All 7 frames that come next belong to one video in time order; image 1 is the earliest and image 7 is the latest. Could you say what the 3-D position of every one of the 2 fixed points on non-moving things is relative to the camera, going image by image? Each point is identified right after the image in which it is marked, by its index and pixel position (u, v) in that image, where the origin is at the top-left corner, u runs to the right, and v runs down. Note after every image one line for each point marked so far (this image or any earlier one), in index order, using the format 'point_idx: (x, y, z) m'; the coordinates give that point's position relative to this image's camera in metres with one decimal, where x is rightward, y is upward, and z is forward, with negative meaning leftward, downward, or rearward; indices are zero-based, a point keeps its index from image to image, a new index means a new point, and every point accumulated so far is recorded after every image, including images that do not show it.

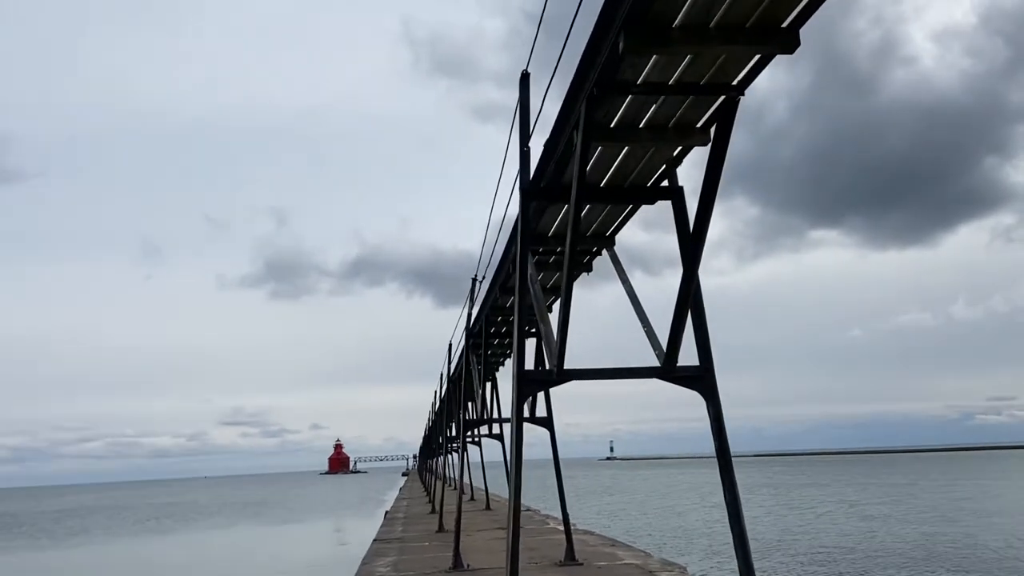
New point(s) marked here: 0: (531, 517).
0: (+0.5, -5.5, +18.5) m
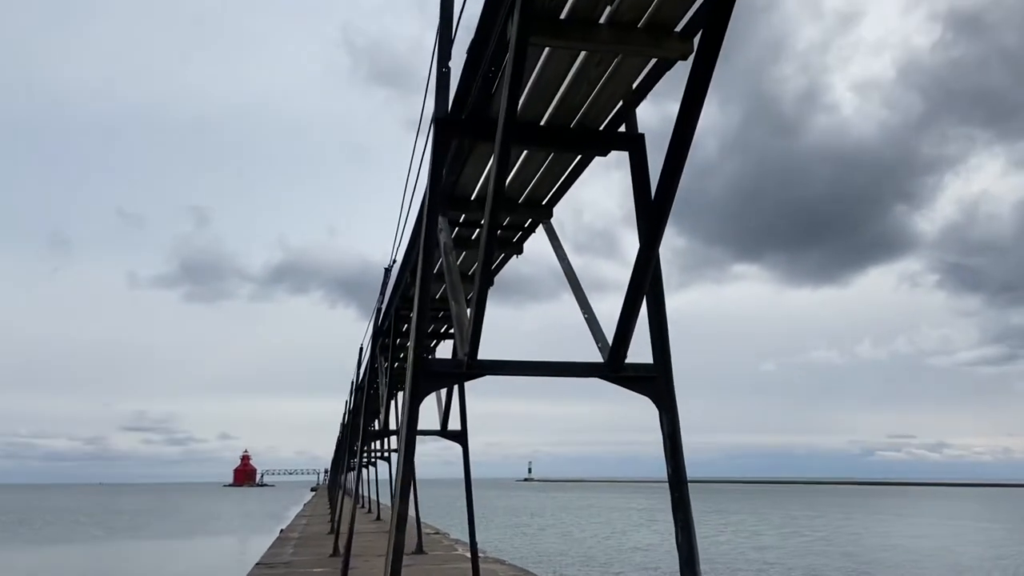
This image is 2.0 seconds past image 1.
0: (-1.6, -5.6, +16.8) m
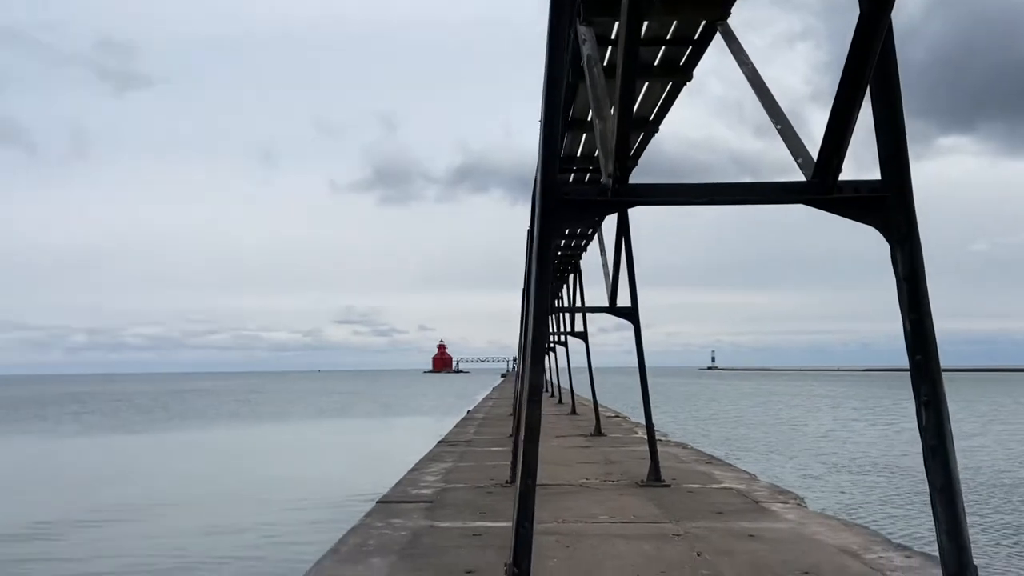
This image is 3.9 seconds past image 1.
0: (+2.2, -2.9, +16.4) m
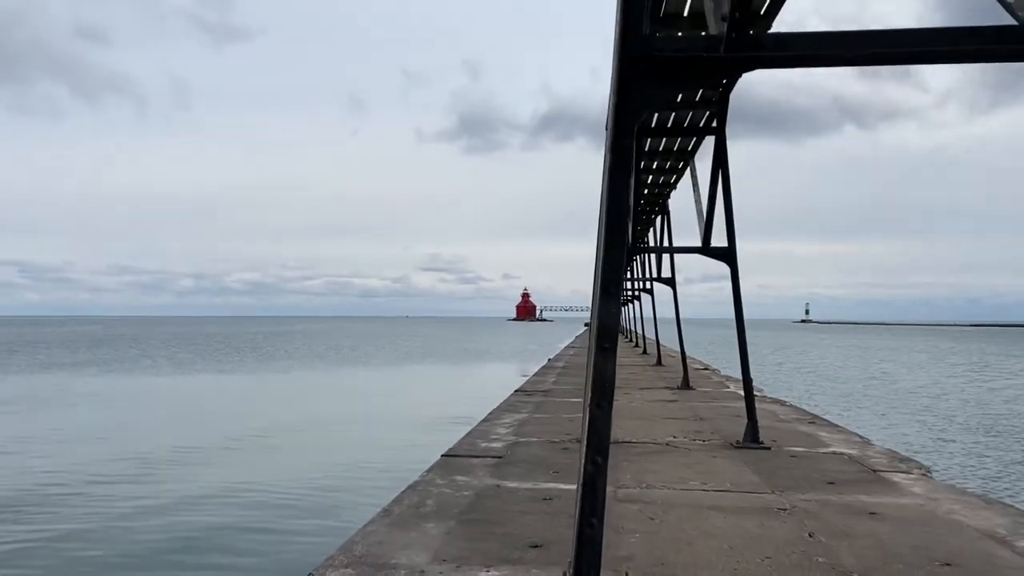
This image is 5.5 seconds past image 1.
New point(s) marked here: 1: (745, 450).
0: (+3.9, -1.8, +15.3) m
1: (+2.4, -1.7, +8.0) m
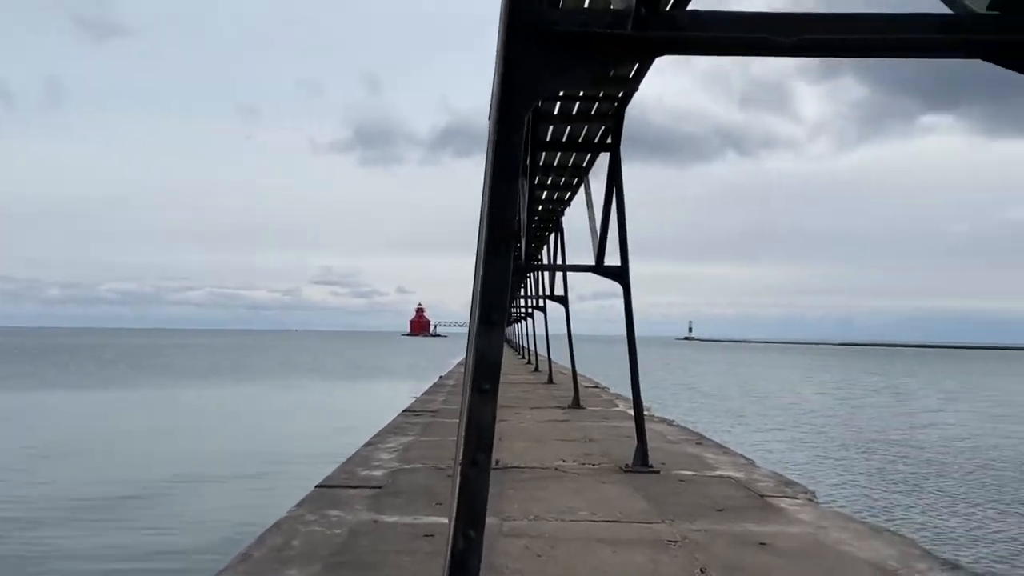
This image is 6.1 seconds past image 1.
0: (+1.7, -2.2, +15.2) m
1: (+1.3, -1.9, +7.8) m
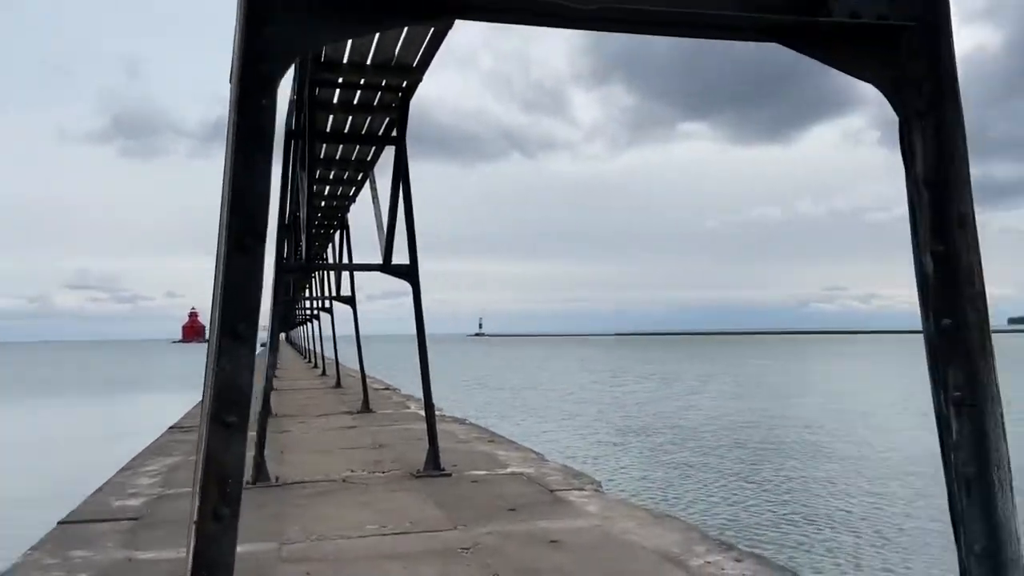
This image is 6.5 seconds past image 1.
0: (-2.4, -2.1, +14.8) m
1: (-0.8, -1.9, +7.5) m
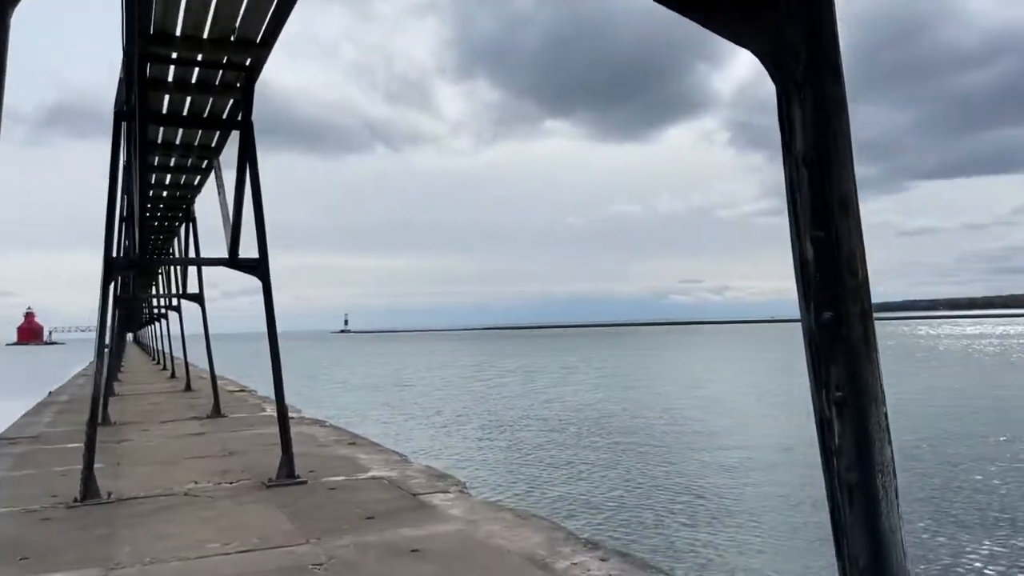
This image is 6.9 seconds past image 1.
0: (-3.9, -2.1, +14.2) m
1: (-2.1, -1.8, +6.9) m
